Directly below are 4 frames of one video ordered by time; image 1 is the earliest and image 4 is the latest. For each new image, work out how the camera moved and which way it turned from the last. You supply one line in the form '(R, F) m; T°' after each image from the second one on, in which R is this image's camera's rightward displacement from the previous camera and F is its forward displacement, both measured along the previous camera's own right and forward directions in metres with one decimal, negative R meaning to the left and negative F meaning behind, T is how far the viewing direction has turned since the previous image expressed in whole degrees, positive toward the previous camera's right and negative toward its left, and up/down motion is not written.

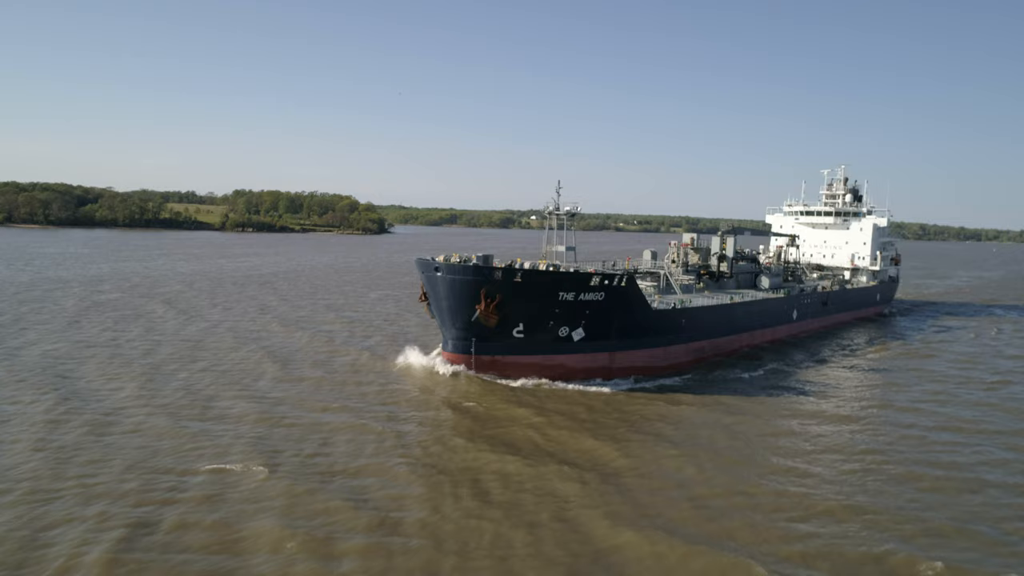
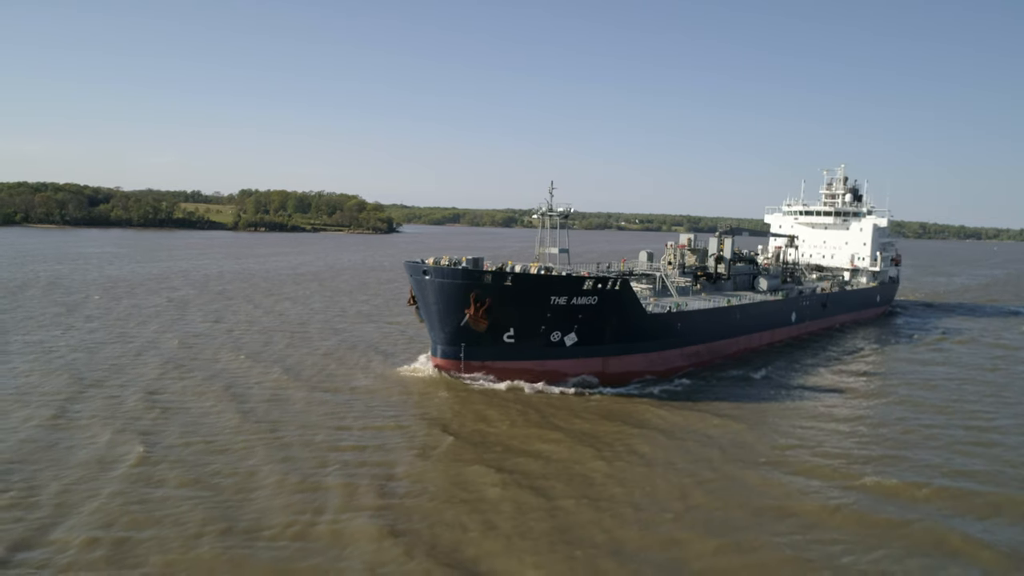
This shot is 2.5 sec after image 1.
(+2.3, -2.2) m; -1°
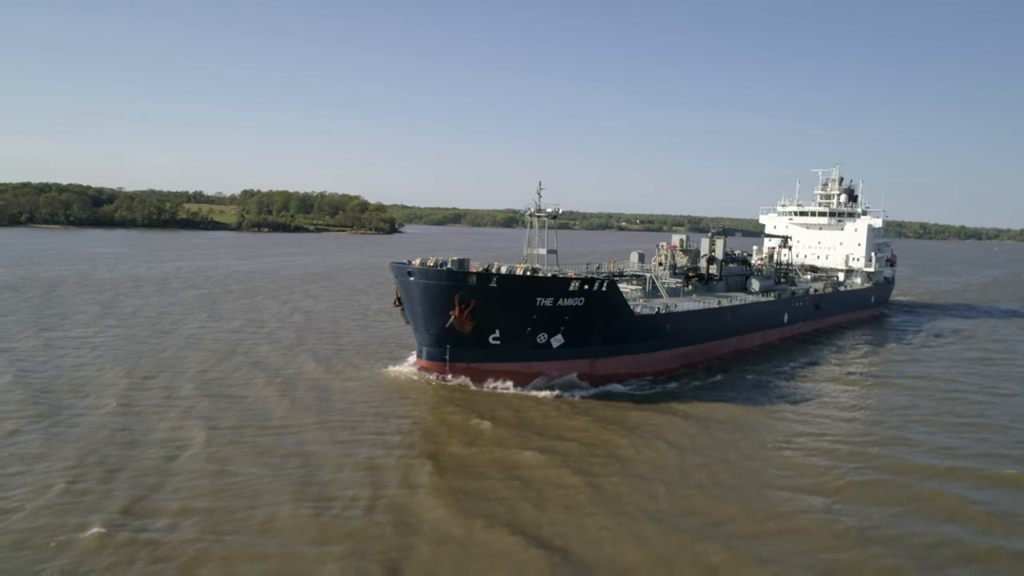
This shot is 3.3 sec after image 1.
(+0.4, -1.1) m; 0°
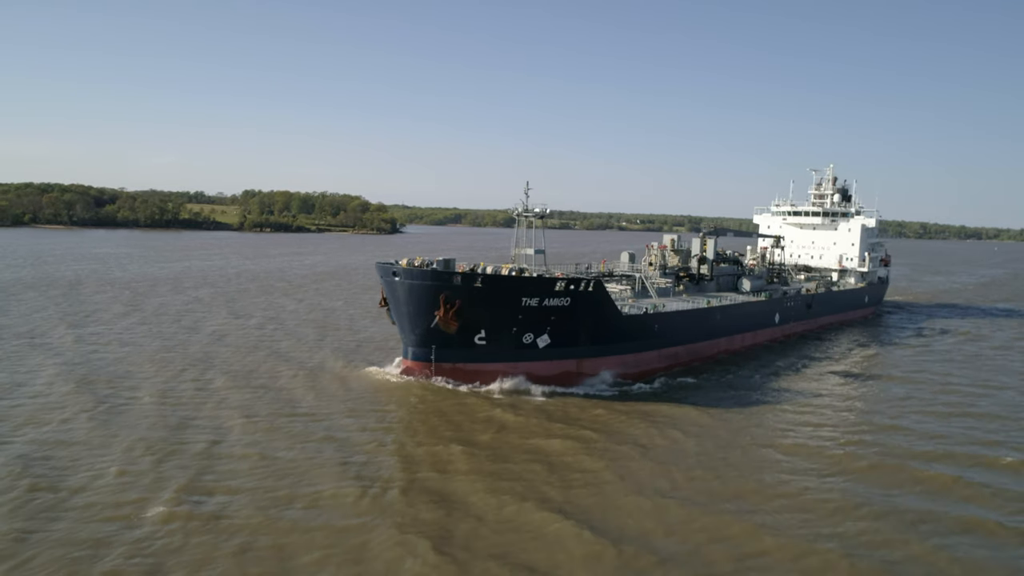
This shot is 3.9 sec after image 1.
(+0.9, -1.2) m; 0°
